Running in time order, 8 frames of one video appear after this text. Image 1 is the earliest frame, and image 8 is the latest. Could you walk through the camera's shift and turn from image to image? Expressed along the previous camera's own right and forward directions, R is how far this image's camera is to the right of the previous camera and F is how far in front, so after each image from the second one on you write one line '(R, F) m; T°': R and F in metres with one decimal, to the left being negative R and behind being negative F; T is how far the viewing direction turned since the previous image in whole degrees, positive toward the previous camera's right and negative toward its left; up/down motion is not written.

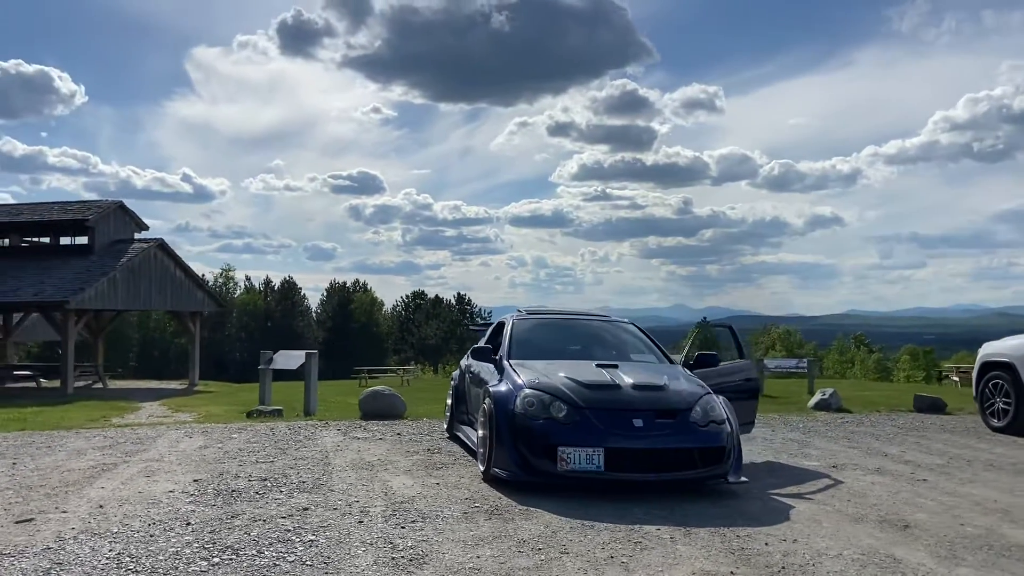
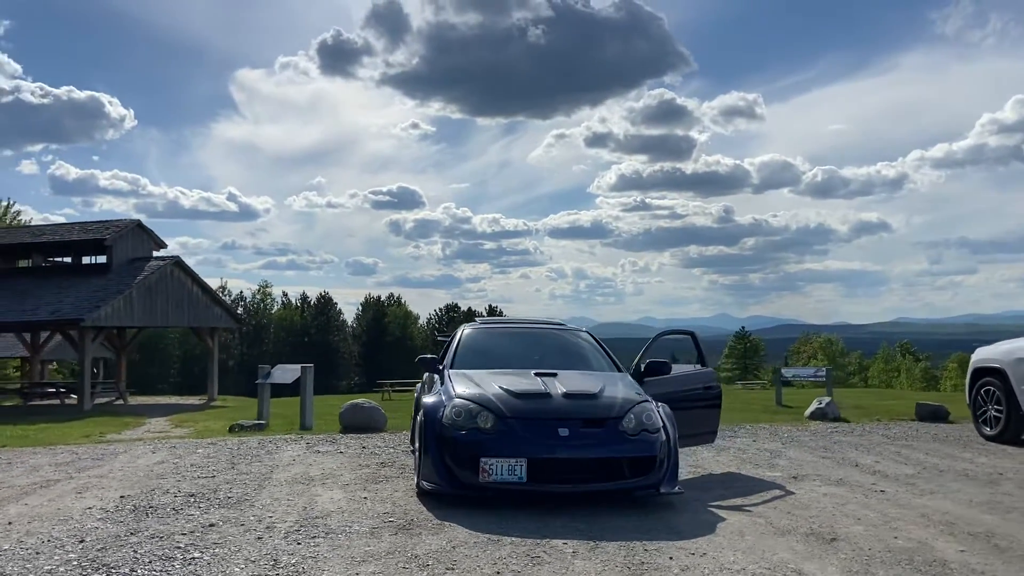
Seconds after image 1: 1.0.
(+0.8, +0.2) m; -2°
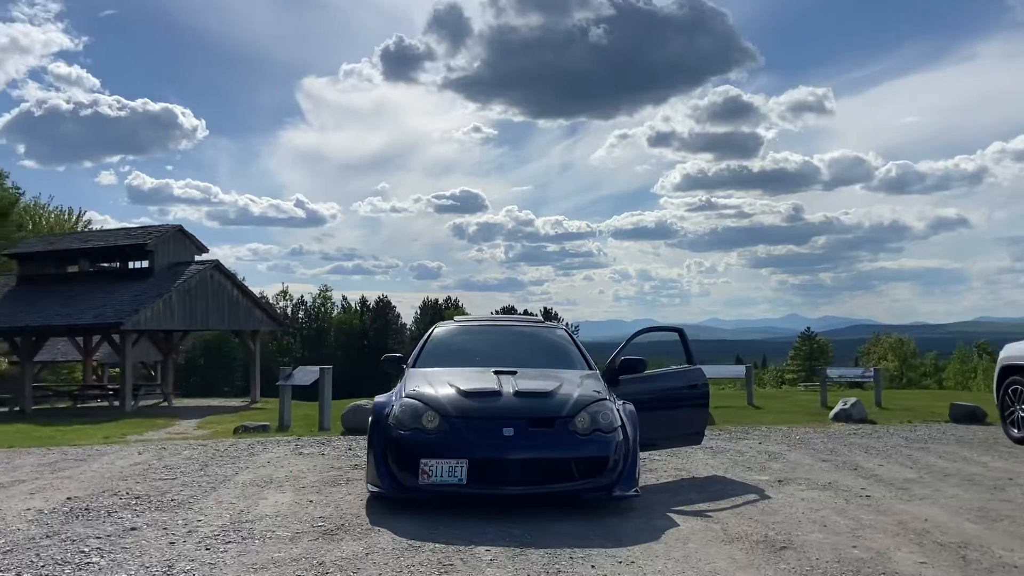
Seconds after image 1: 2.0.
(+0.8, +0.3) m; -3°
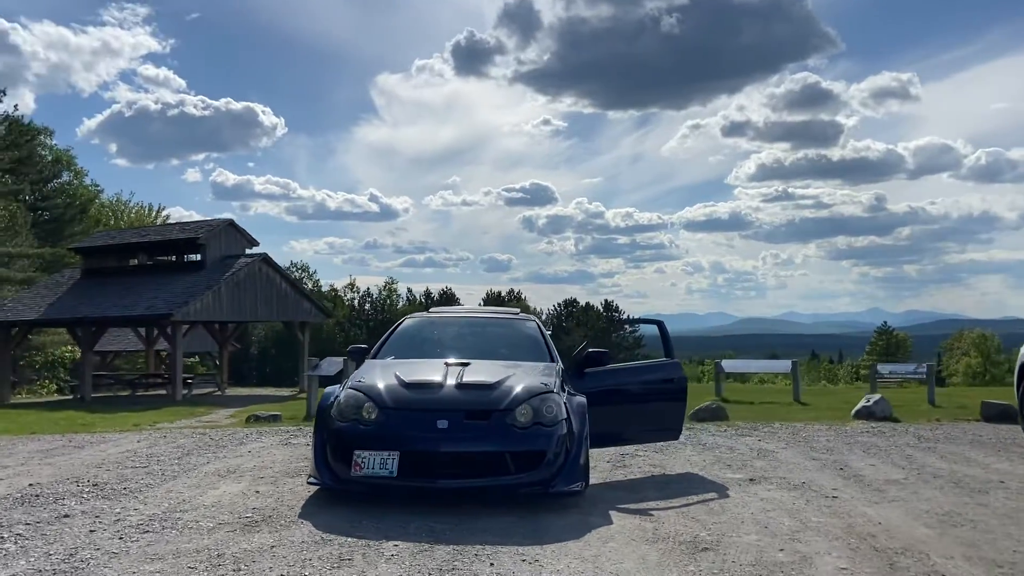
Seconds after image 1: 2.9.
(+0.9, +0.1) m; -4°
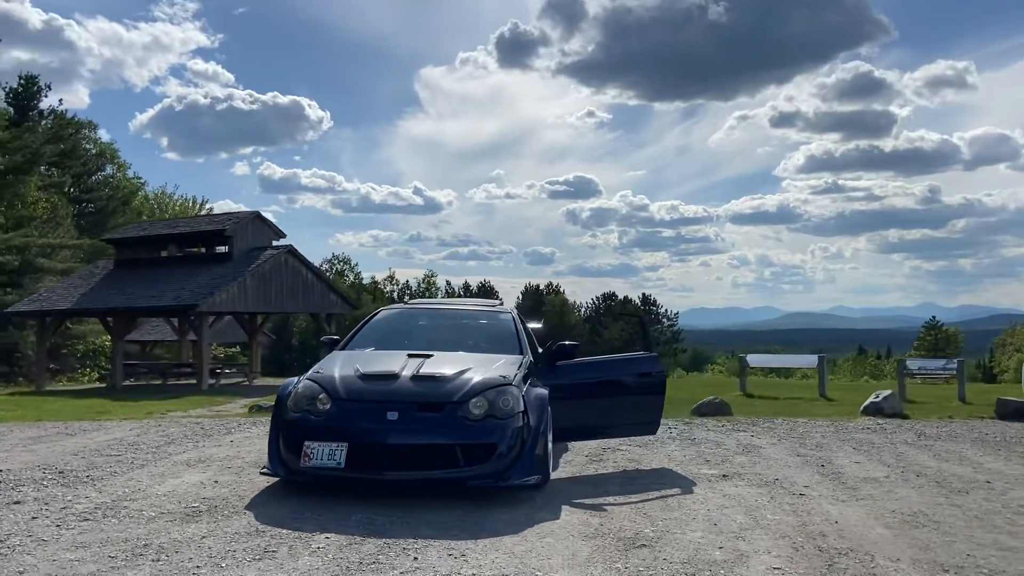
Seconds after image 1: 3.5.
(+0.6, +0.1) m; -2°
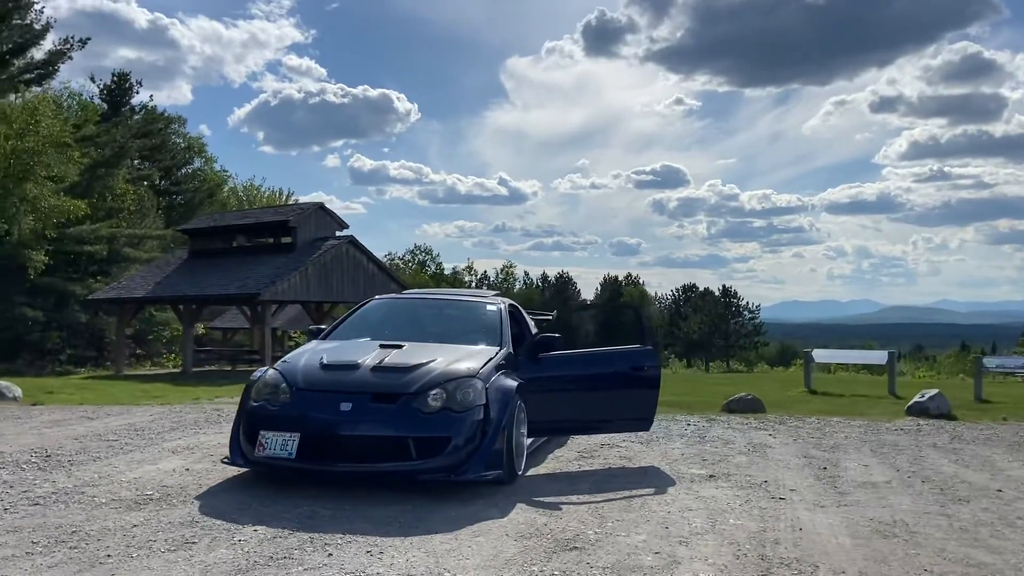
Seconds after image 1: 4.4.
(+0.8, +0.2) m; -5°
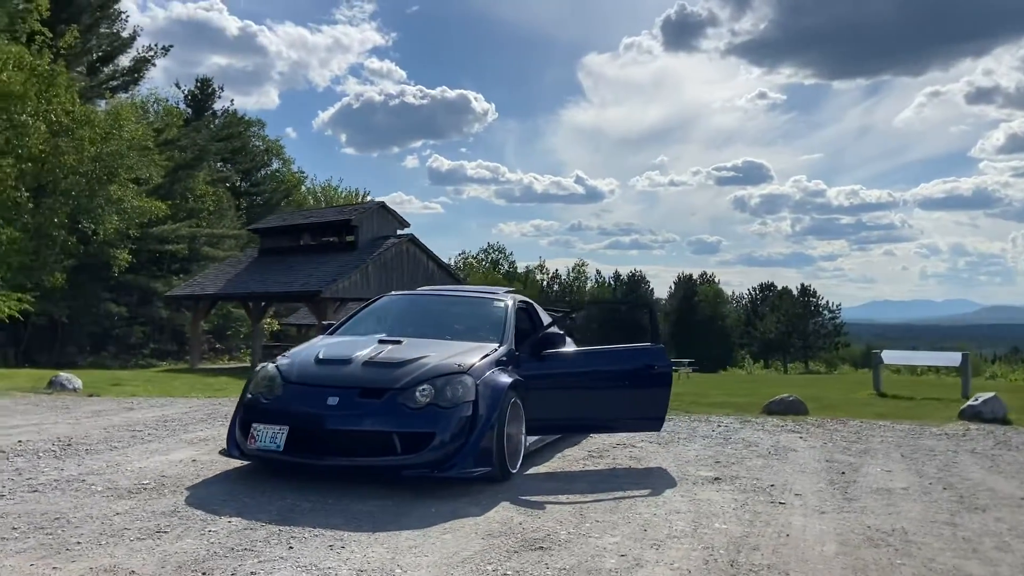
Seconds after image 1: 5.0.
(+0.6, +0.1) m; -5°
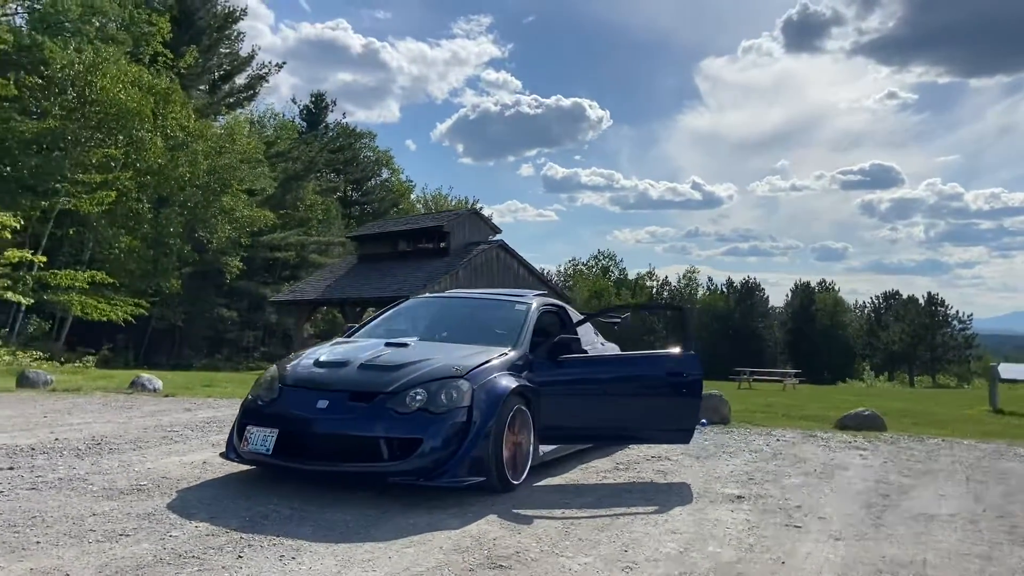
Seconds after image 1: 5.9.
(+0.7, +0.3) m; -7°
